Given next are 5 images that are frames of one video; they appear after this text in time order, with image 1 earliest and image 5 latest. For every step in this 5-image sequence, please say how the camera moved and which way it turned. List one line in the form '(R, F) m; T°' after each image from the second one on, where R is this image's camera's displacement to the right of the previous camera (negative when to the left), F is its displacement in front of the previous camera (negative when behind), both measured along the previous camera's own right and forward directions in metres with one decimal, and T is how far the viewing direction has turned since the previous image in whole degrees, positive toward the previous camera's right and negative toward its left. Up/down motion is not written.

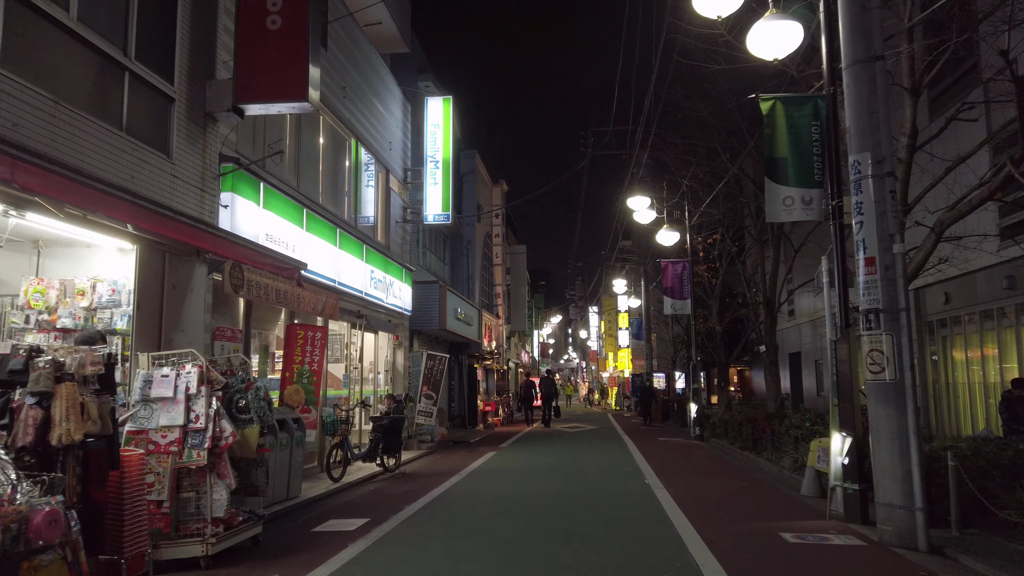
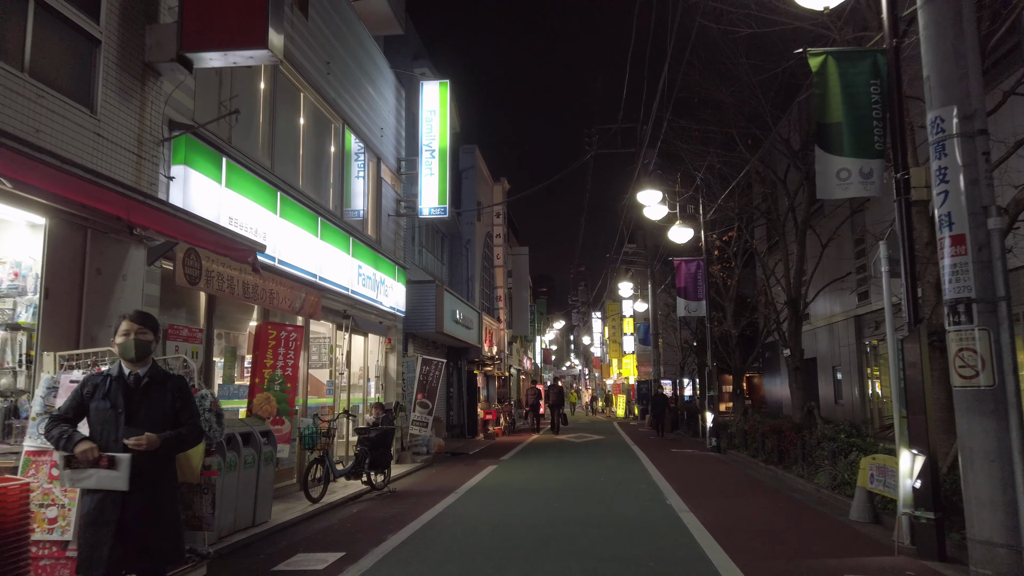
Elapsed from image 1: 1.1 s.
(0.0, +1.3) m; 0°
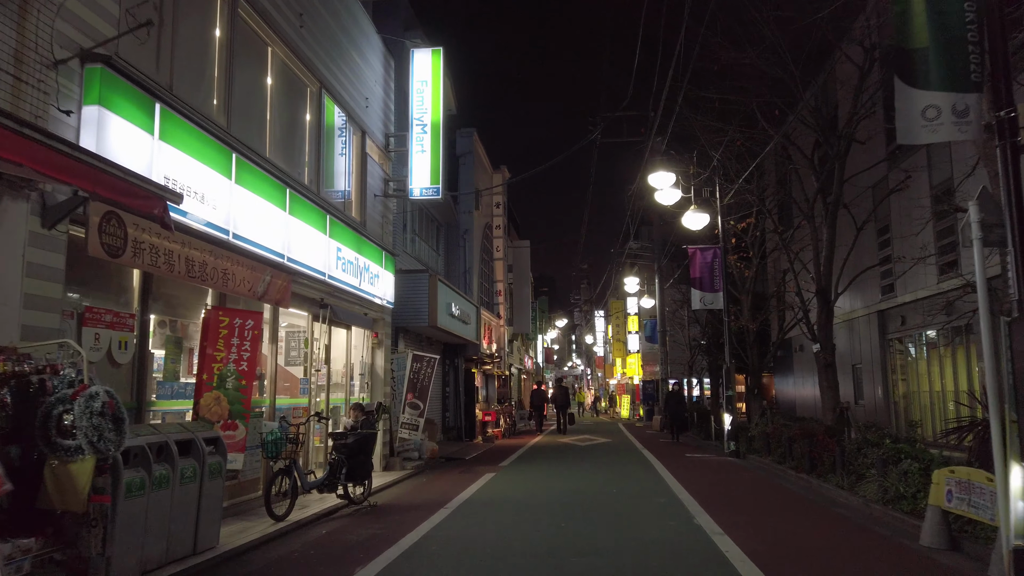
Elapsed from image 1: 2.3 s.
(0.0, +1.5) m; 0°
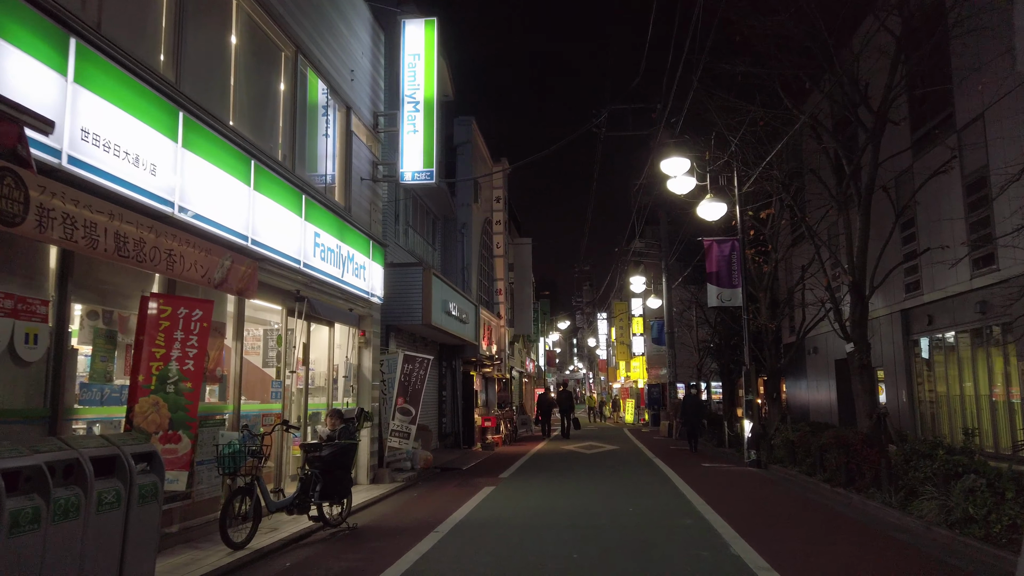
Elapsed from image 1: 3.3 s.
(0.0, +1.3) m; 0°
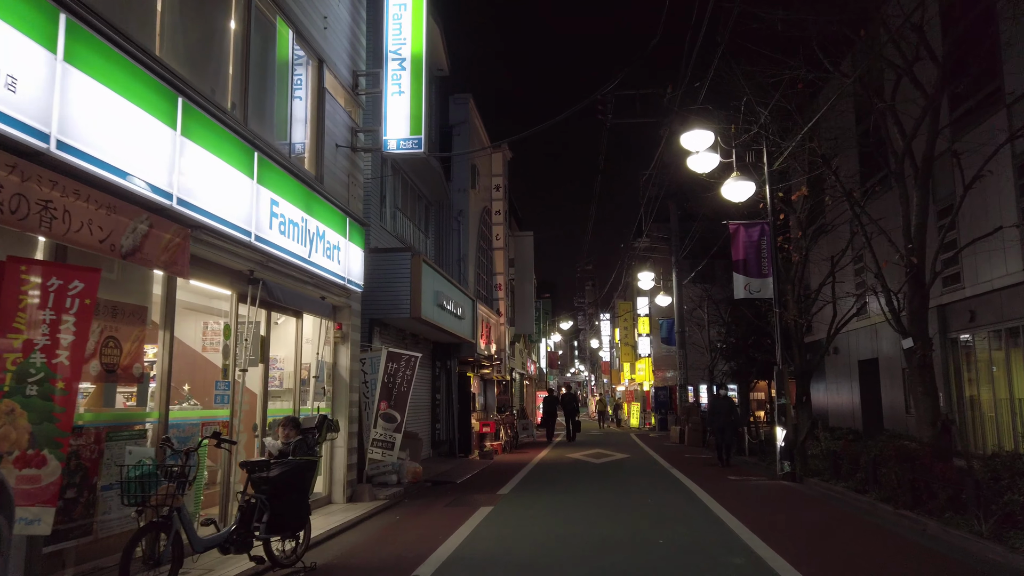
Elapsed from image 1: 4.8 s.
(0.0, +1.8) m; 0°
